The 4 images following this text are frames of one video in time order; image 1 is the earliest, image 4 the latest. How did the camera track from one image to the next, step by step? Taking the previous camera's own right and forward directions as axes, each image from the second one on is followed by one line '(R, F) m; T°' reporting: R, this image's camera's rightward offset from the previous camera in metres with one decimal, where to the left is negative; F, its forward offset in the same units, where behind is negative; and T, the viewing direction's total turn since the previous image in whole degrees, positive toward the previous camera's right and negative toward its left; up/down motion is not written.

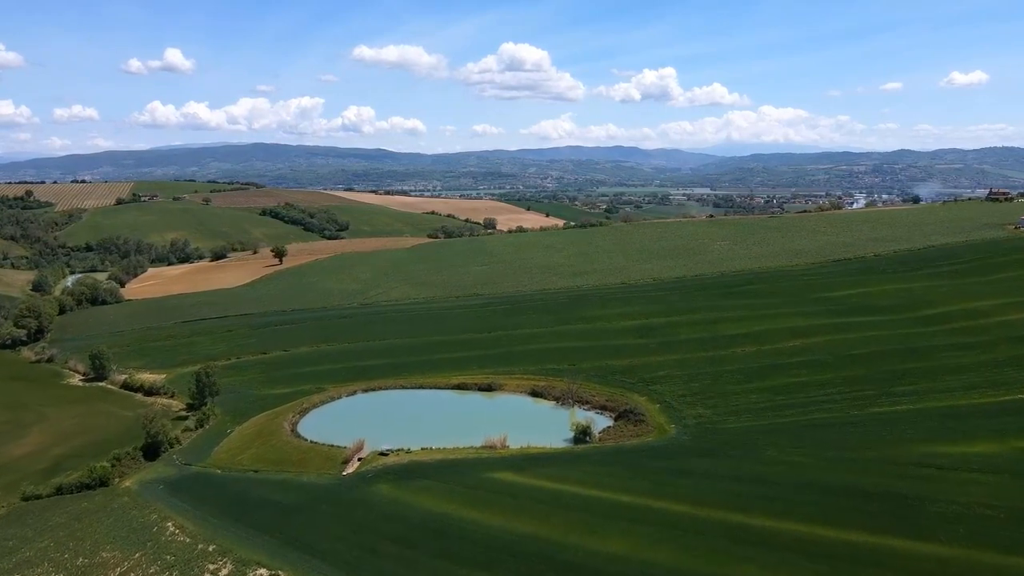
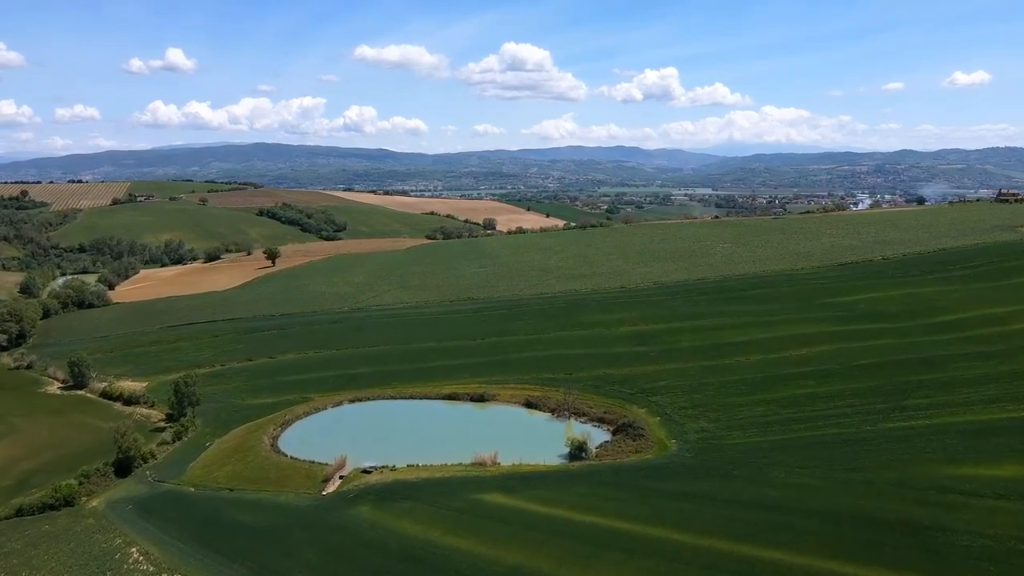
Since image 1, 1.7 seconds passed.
(+0.5, +2.0) m; 0°
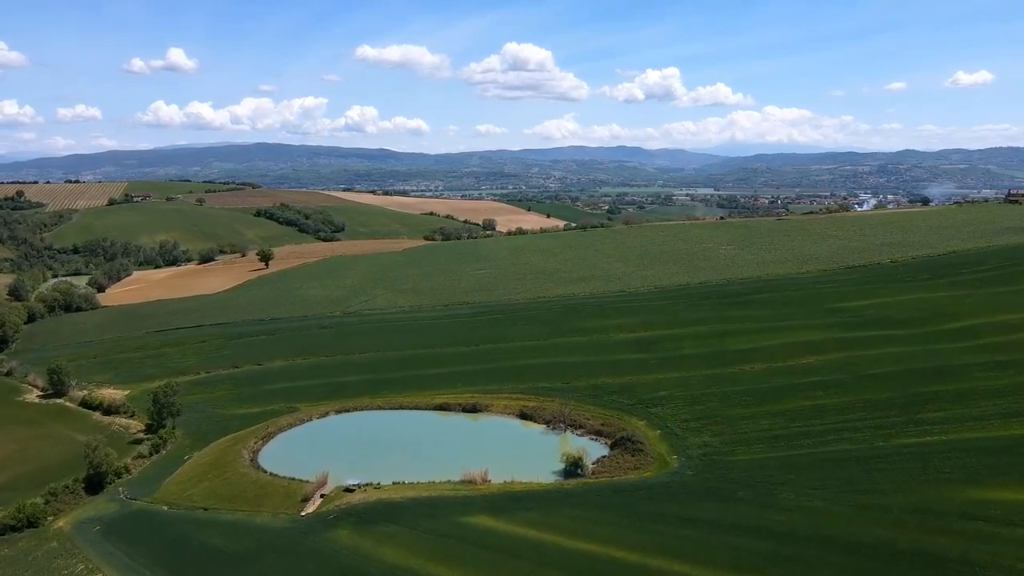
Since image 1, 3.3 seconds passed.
(+0.5, +1.9) m; 0°
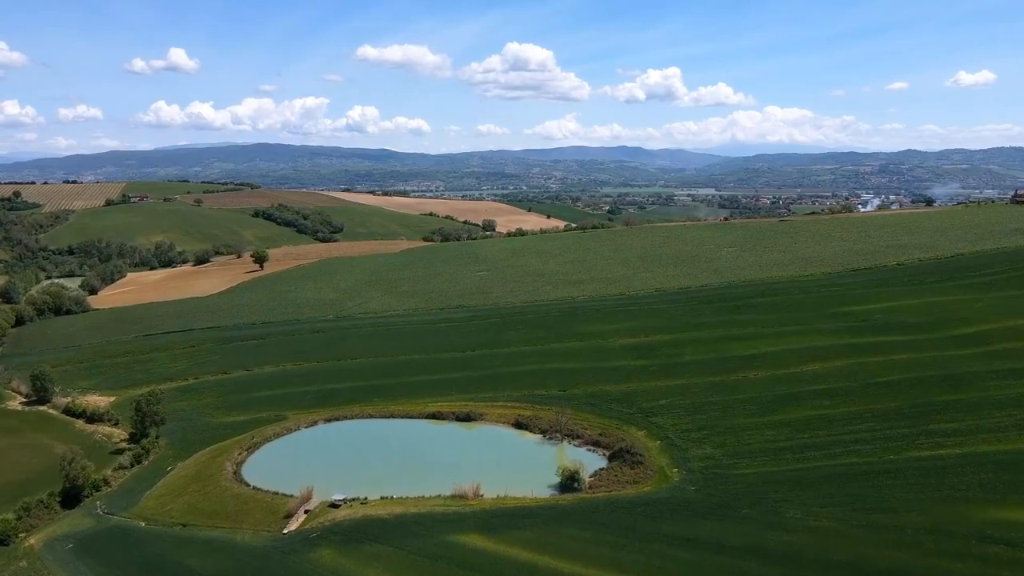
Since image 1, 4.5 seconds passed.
(+0.4, +1.4) m; 0°
